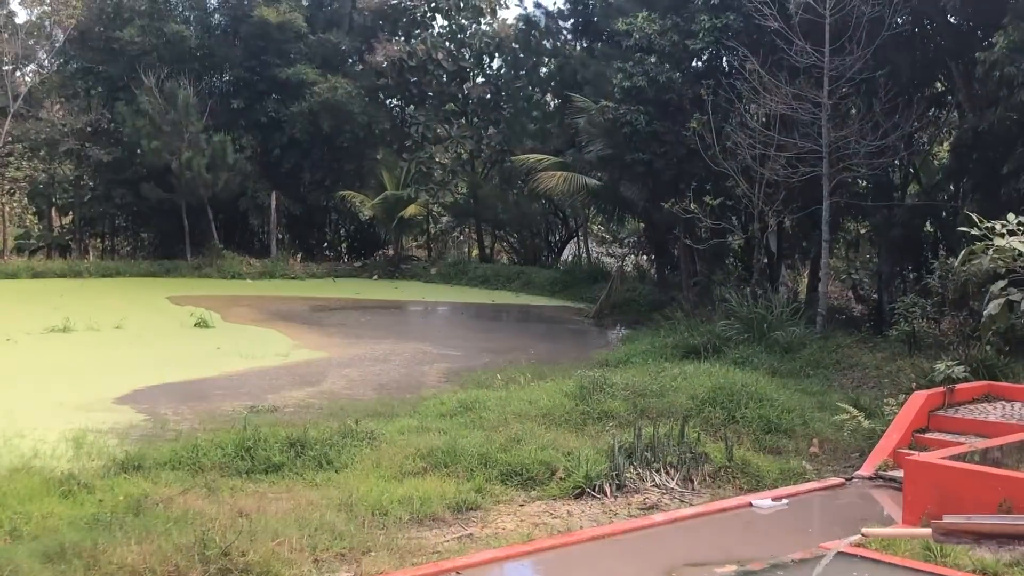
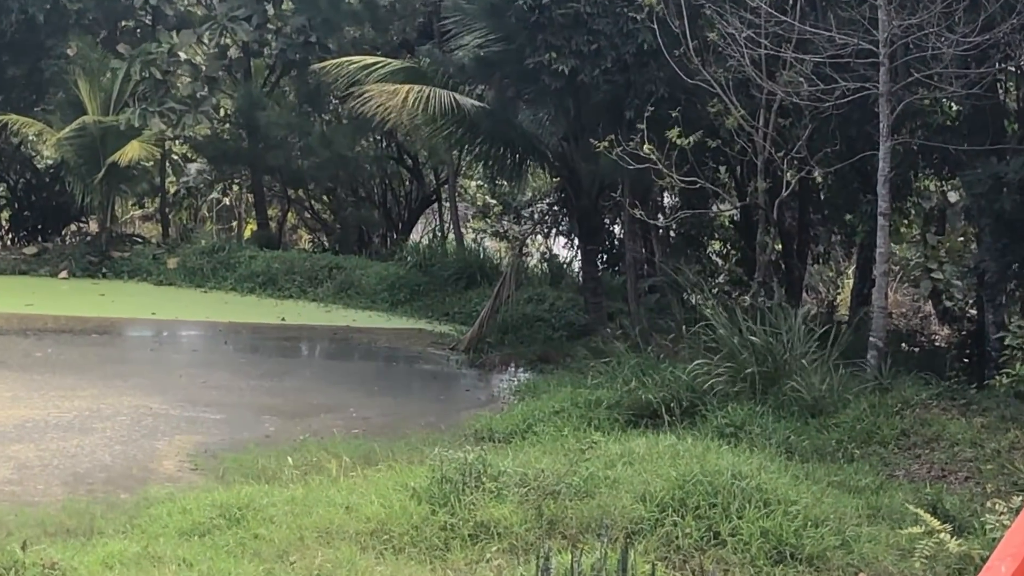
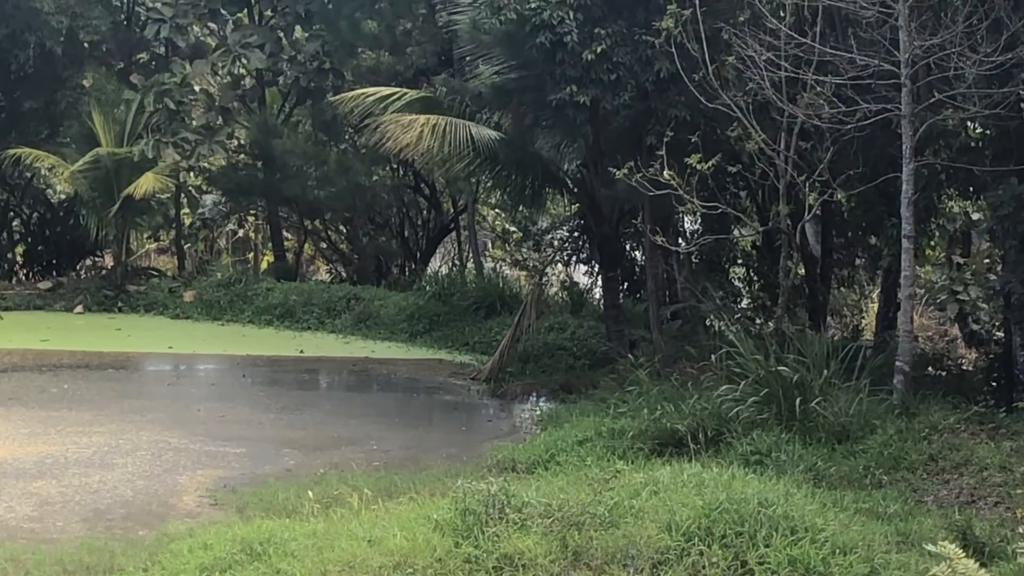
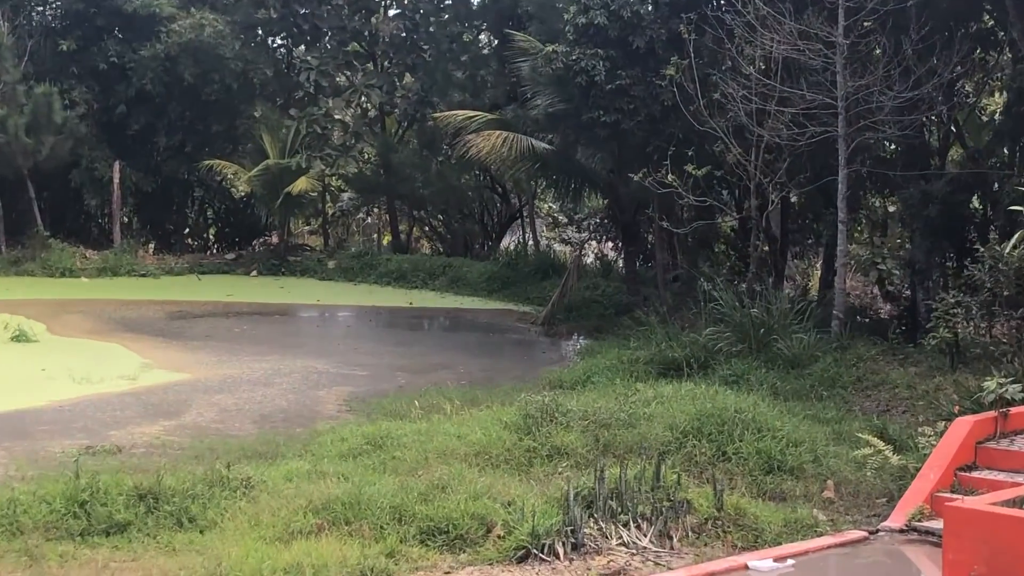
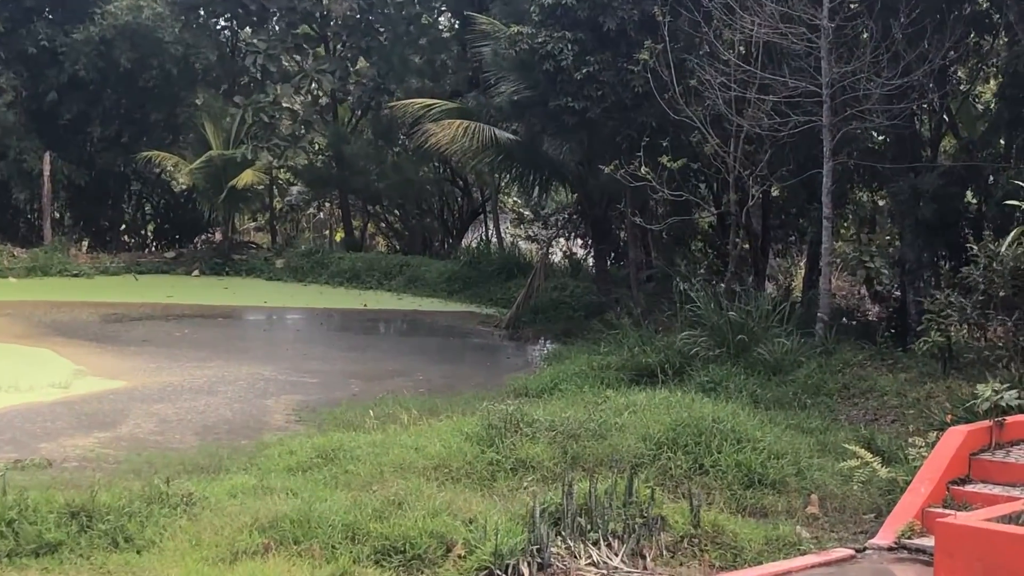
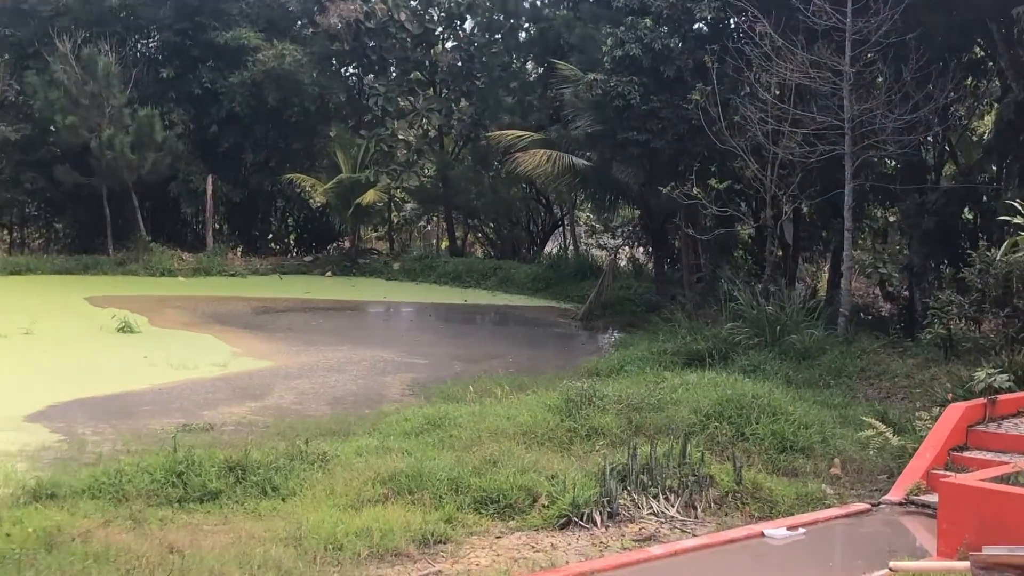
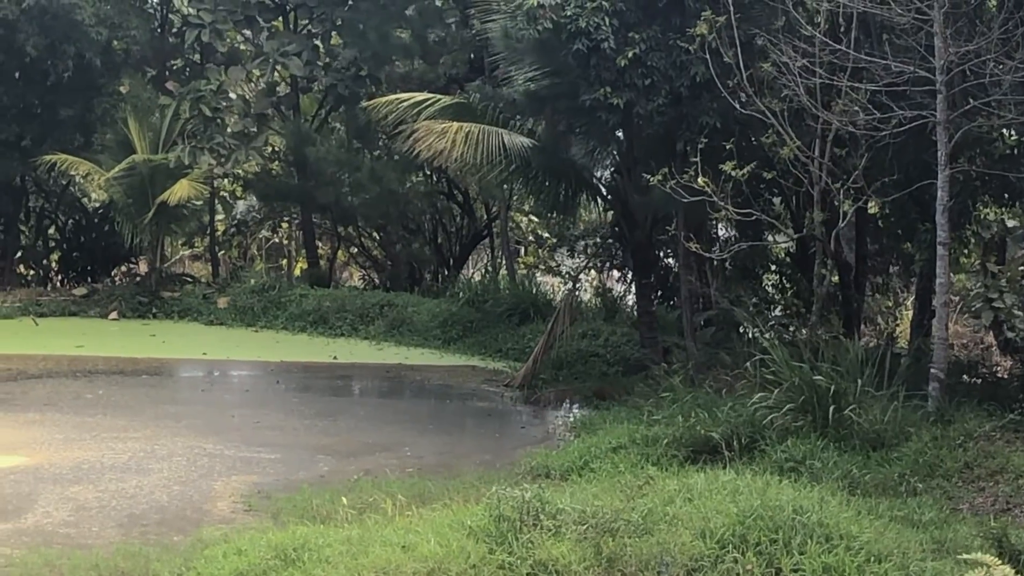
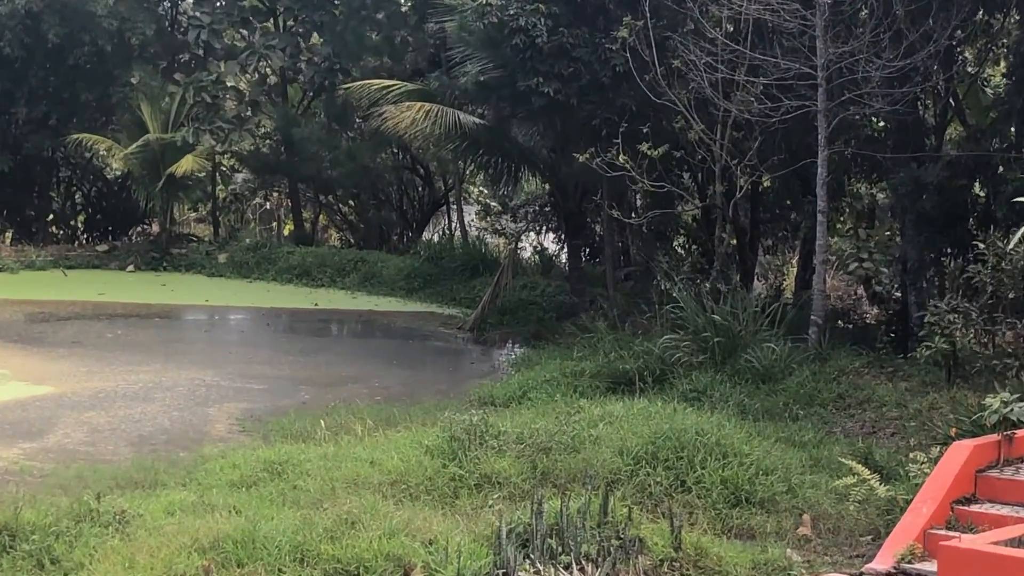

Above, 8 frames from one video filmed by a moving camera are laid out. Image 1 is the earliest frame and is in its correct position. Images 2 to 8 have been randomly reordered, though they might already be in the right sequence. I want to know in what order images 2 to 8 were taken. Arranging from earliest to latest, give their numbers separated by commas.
6, 4, 5, 8, 2, 3, 7
